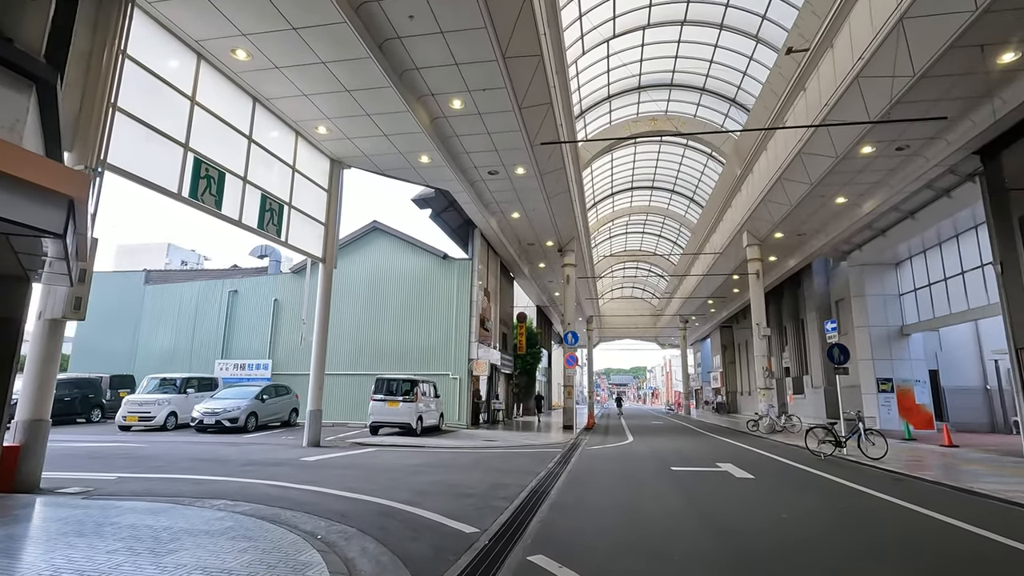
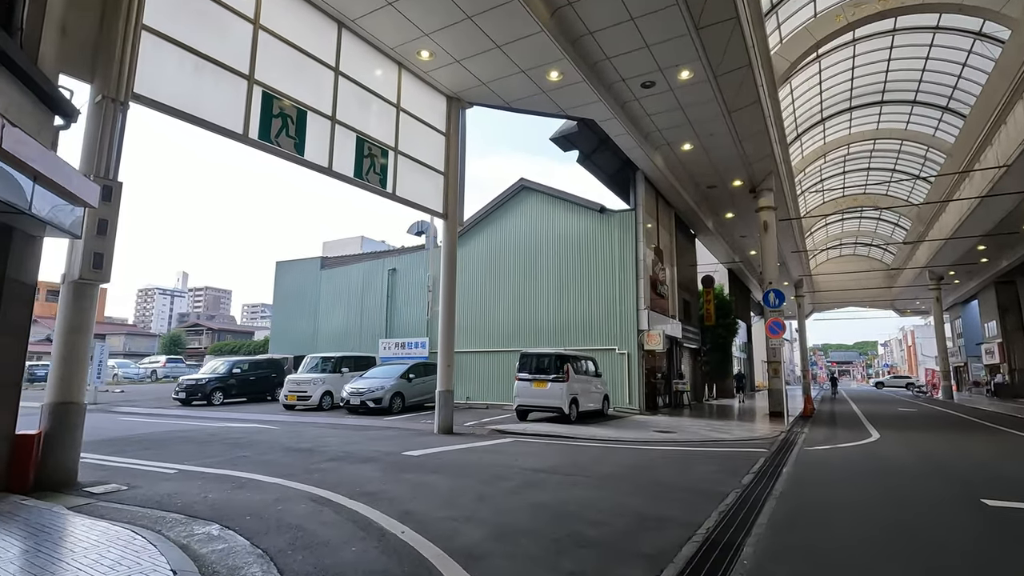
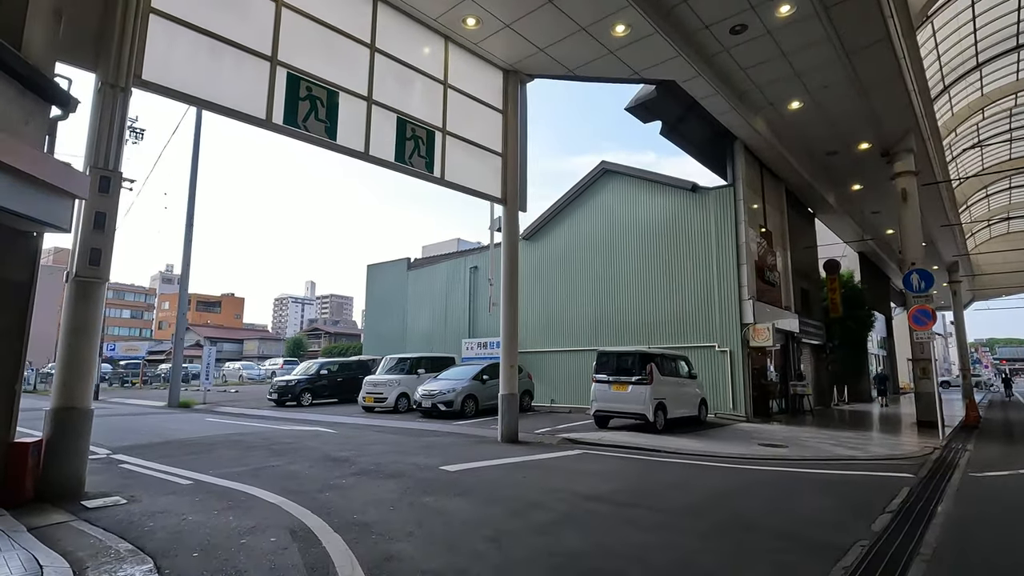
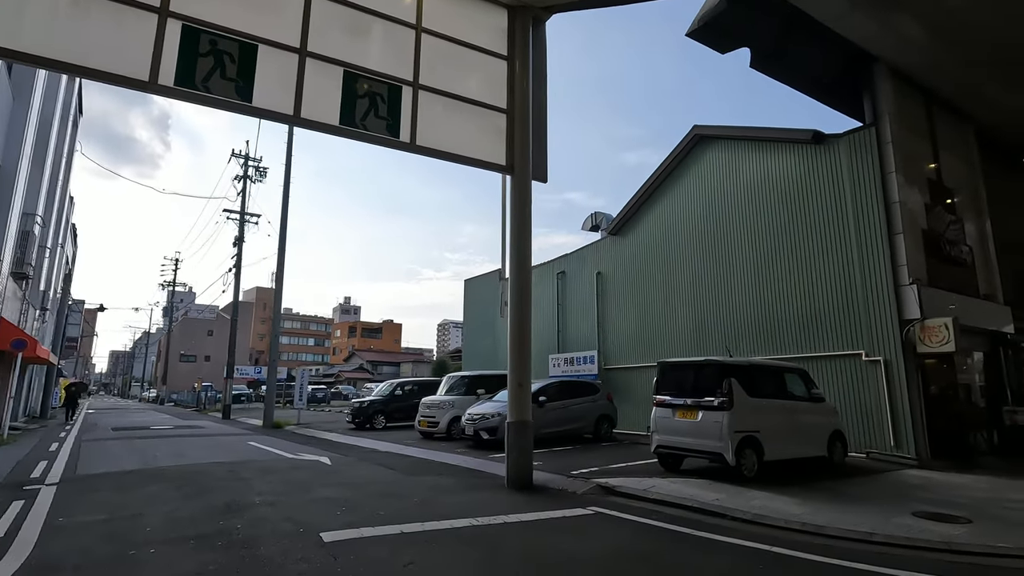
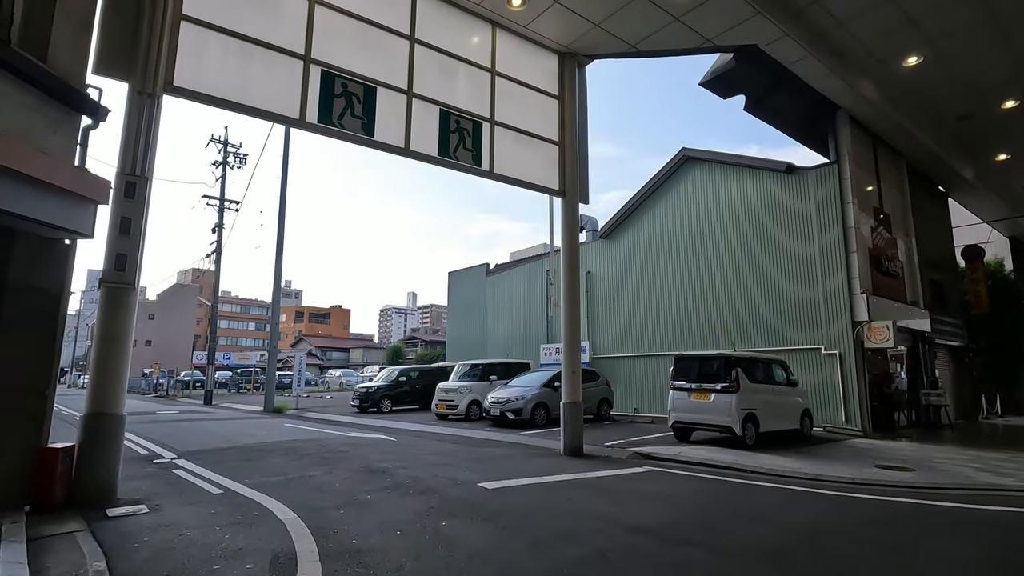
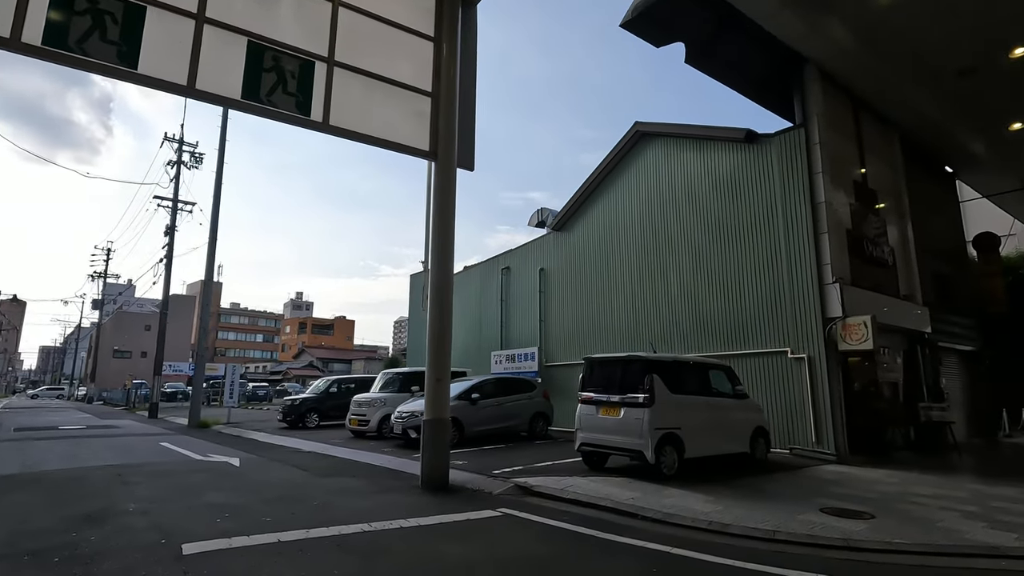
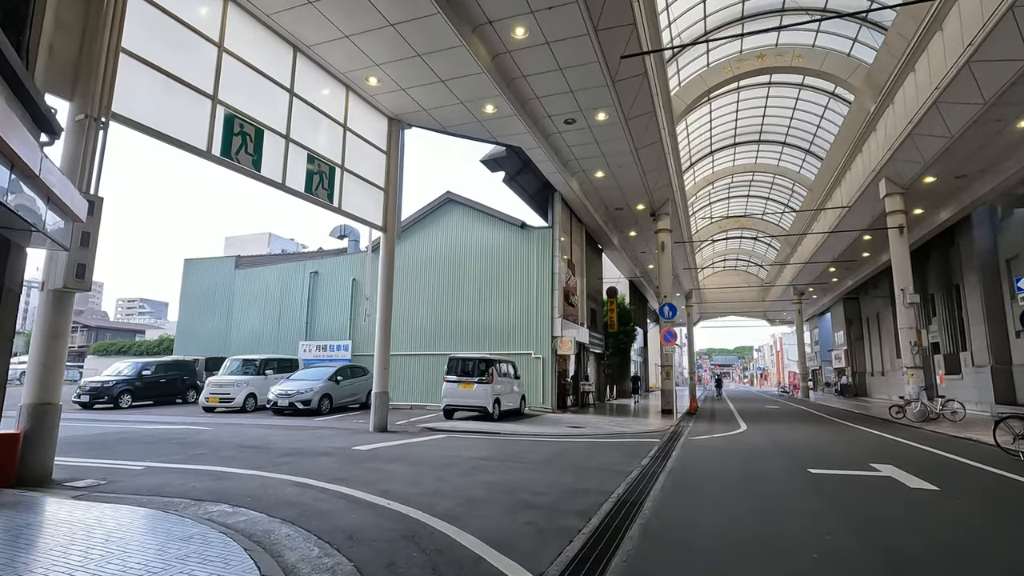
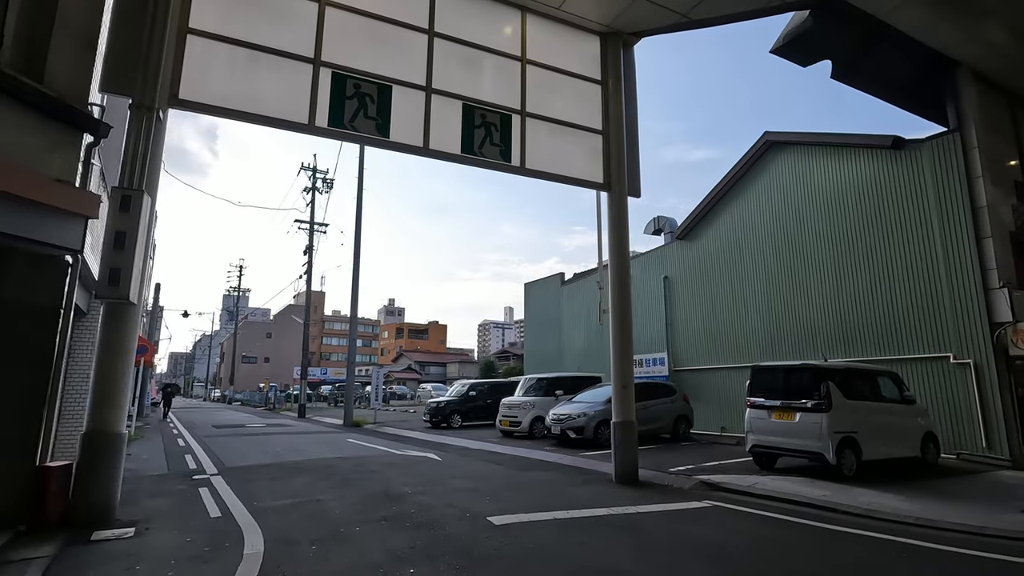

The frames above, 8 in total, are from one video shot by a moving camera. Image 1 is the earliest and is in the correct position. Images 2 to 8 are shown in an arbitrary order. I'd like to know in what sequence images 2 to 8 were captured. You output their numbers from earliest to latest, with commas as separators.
7, 2, 3, 5, 8, 4, 6
